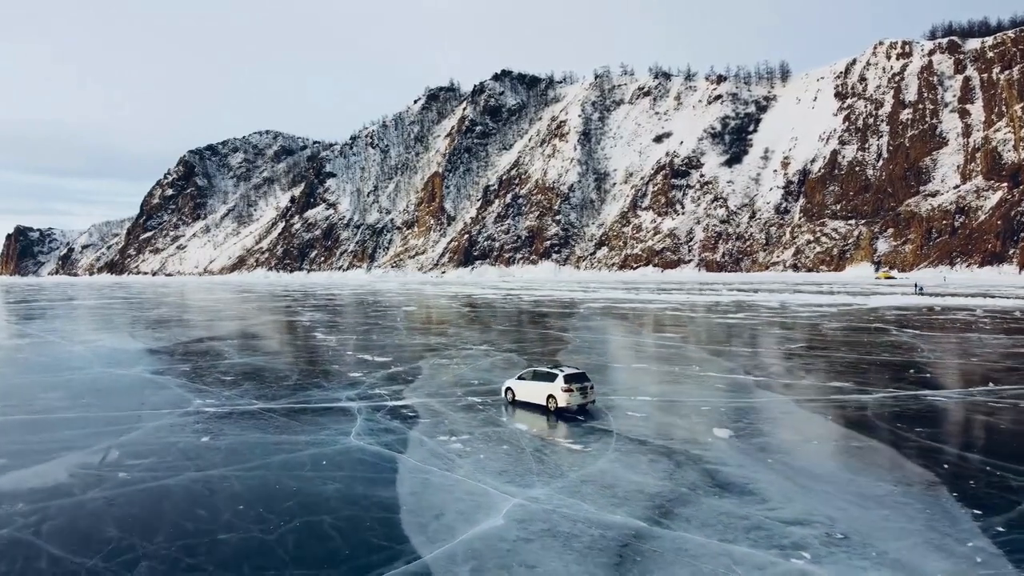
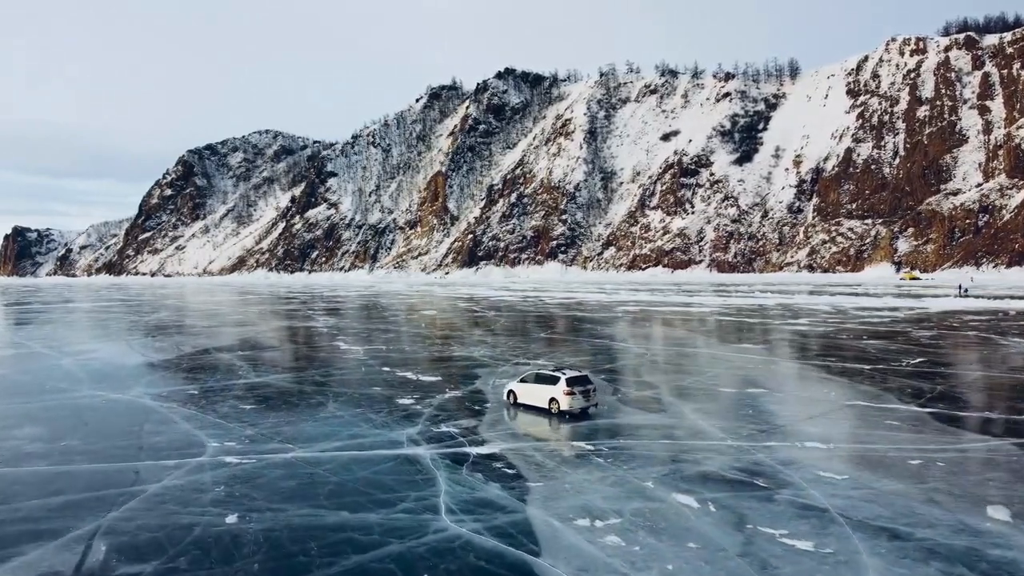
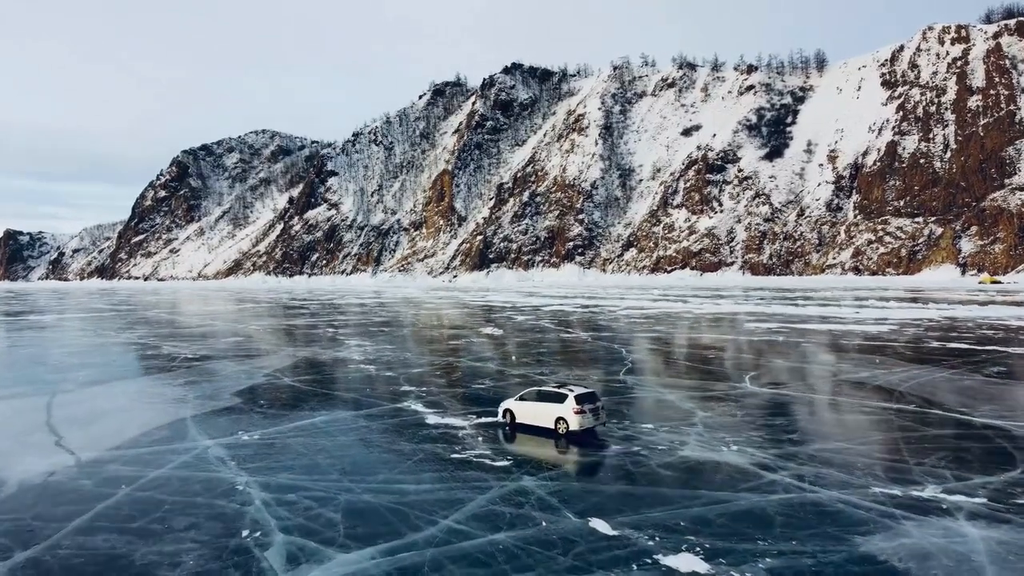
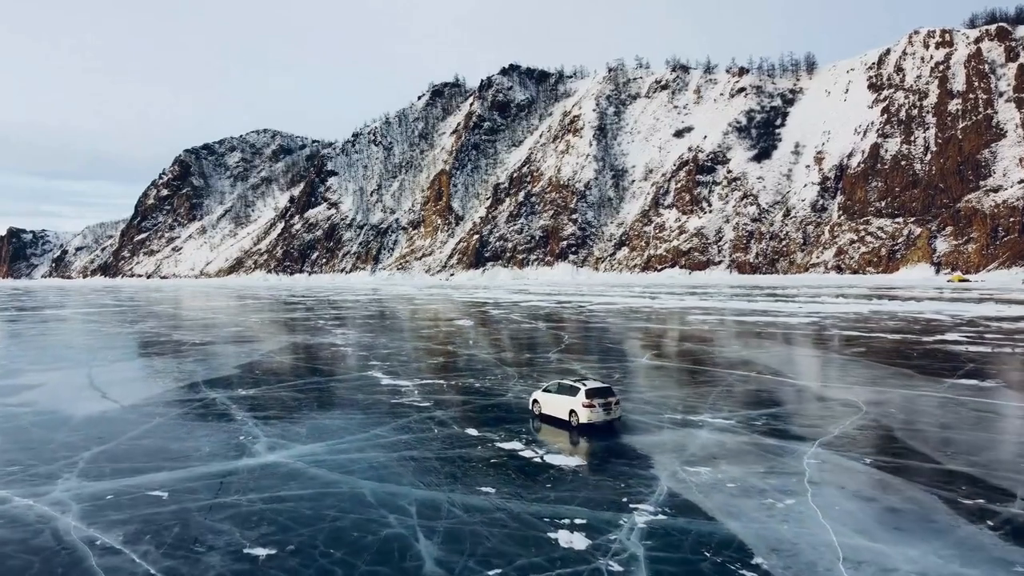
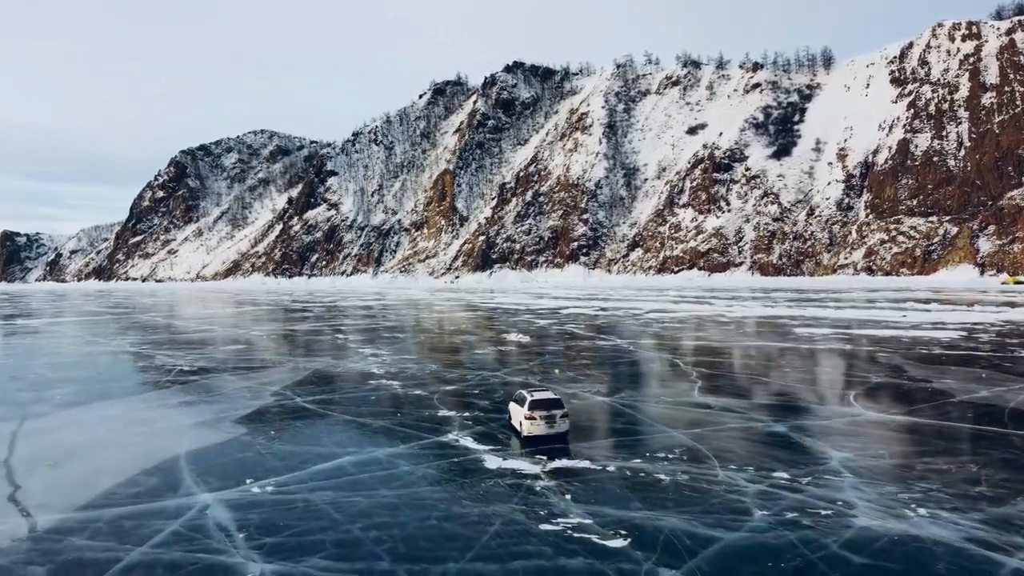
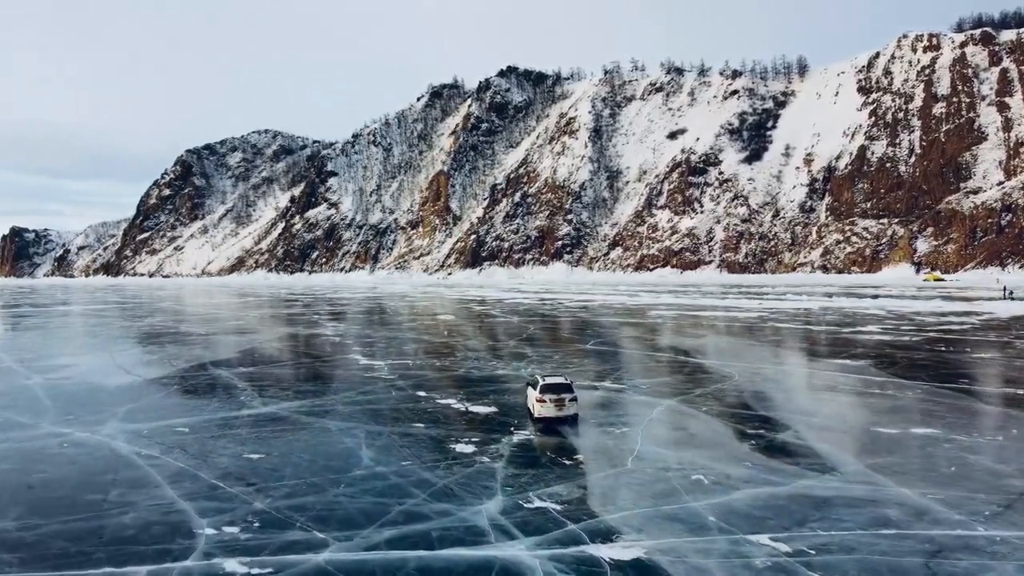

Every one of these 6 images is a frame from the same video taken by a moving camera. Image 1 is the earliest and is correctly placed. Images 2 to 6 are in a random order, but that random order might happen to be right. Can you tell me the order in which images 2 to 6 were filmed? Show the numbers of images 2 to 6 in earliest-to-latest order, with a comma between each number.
2, 6, 4, 3, 5
